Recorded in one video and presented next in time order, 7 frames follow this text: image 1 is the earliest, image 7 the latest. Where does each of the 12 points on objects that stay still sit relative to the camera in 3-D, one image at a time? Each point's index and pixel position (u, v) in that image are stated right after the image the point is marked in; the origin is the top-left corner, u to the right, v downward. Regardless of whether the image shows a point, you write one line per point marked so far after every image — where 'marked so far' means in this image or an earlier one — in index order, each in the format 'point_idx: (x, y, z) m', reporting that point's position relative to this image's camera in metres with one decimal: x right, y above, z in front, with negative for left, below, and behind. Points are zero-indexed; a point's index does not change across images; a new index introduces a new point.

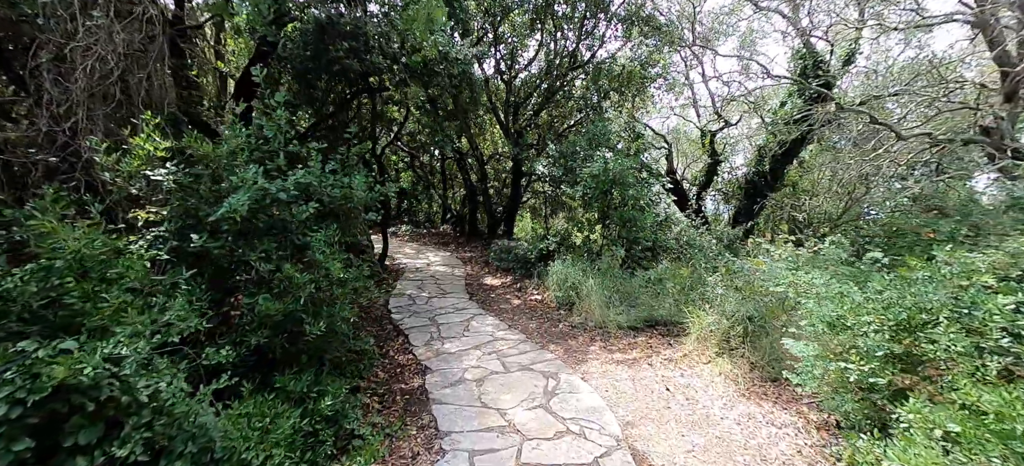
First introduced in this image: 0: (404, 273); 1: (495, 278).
0: (-1.8, -0.7, +7.5) m
1: (-0.3, -0.7, +7.1) m
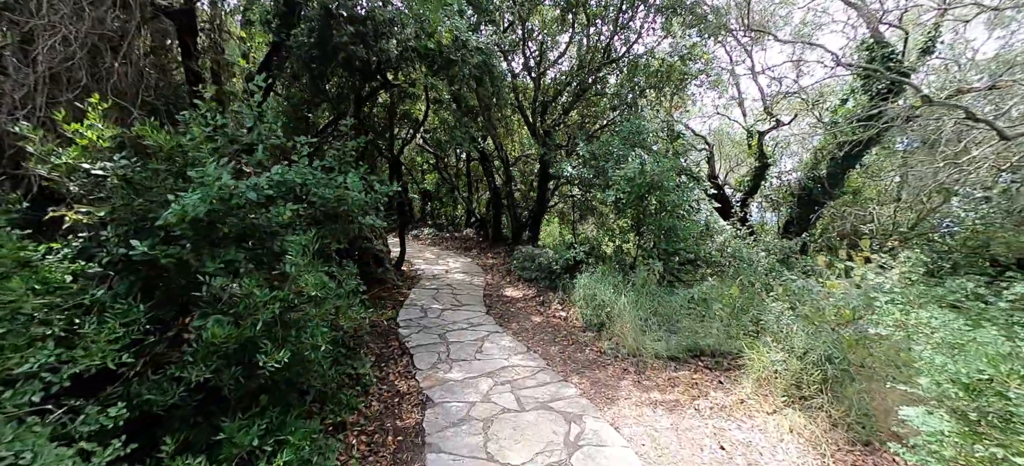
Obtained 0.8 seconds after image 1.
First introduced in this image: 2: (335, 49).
0: (-1.4, -0.7, +7.0) m
1: (+0.1, -0.8, +6.6) m
2: (-1.9, +1.9, +4.6) m
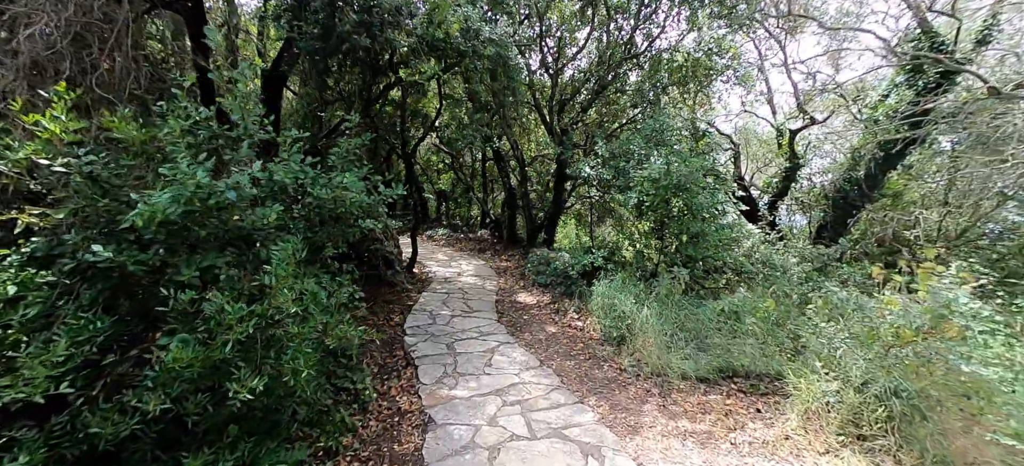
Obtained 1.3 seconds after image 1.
0: (-1.2, -0.8, +6.8) m
1: (+0.3, -0.8, +6.2) m
2: (-1.7, +1.9, +4.4) m
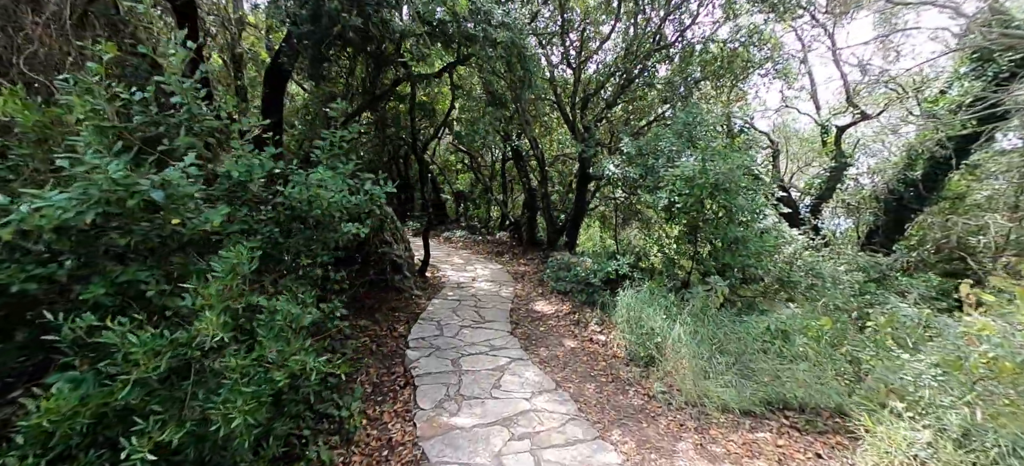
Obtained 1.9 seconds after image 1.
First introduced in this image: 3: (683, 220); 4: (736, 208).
0: (-1.0, -0.8, +6.4) m
1: (+0.5, -0.9, +5.8) m
2: (-1.6, +1.9, +4.0) m
3: (+1.8, +0.1, +4.7) m
4: (+2.2, +0.3, +4.5) m
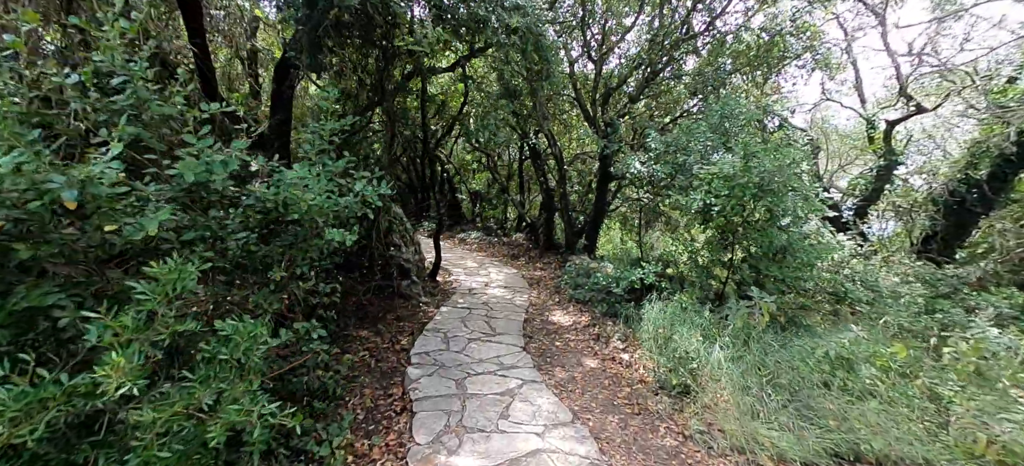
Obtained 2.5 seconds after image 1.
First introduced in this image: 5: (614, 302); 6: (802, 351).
0: (-0.8, -0.8, +6.0) m
1: (+0.6, -0.9, +5.3) m
2: (-1.4, +1.8, +3.7) m
3: (+2.0, +0.1, +4.2) m
4: (+2.3, +0.2, +3.9) m
5: (+1.1, -0.8, +5.0) m
6: (+2.0, -0.8, +3.0) m
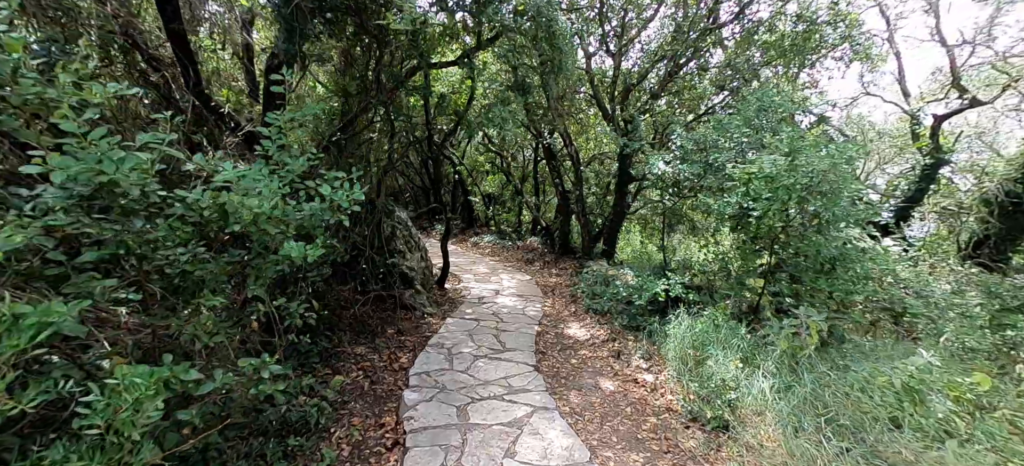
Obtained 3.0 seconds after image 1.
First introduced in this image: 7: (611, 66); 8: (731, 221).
0: (-0.6, -0.9, +5.6) m
1: (+0.8, -1.0, +4.9) m
2: (-1.4, +1.8, +3.3) m
3: (+2.0, 0.0, +3.7) m
4: (+2.4, +0.1, +3.5) m
5: (+1.3, -0.8, +4.5) m
6: (+2.0, -0.8, +2.6) m
7: (+1.7, +2.9, +7.7) m
8: (+1.9, +0.1, +4.0) m
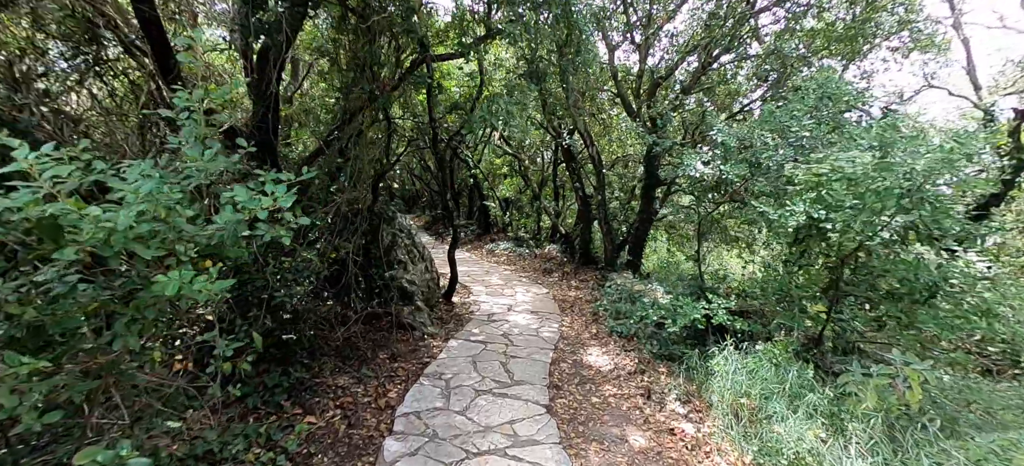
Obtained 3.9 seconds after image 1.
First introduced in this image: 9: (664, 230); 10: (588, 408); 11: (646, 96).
0: (-0.5, -1.0, +5.0) m
1: (+0.9, -1.1, +4.2) m
2: (-1.3, +1.7, +2.8) m
3: (+2.1, -0.1, +3.0) m
4: (+2.5, 0.0, +2.7) m
5: (+1.4, -0.9, +3.9) m
6: (+2.0, -0.9, +1.8) m
7: (+2.0, +2.7, +7.0) m
8: (+2.0, 0.0, +3.3) m
9: (+2.8, 0.0, +8.3) m
10: (+0.5, -1.2, +3.1) m
11: (+2.1, +2.2, +7.0) m
